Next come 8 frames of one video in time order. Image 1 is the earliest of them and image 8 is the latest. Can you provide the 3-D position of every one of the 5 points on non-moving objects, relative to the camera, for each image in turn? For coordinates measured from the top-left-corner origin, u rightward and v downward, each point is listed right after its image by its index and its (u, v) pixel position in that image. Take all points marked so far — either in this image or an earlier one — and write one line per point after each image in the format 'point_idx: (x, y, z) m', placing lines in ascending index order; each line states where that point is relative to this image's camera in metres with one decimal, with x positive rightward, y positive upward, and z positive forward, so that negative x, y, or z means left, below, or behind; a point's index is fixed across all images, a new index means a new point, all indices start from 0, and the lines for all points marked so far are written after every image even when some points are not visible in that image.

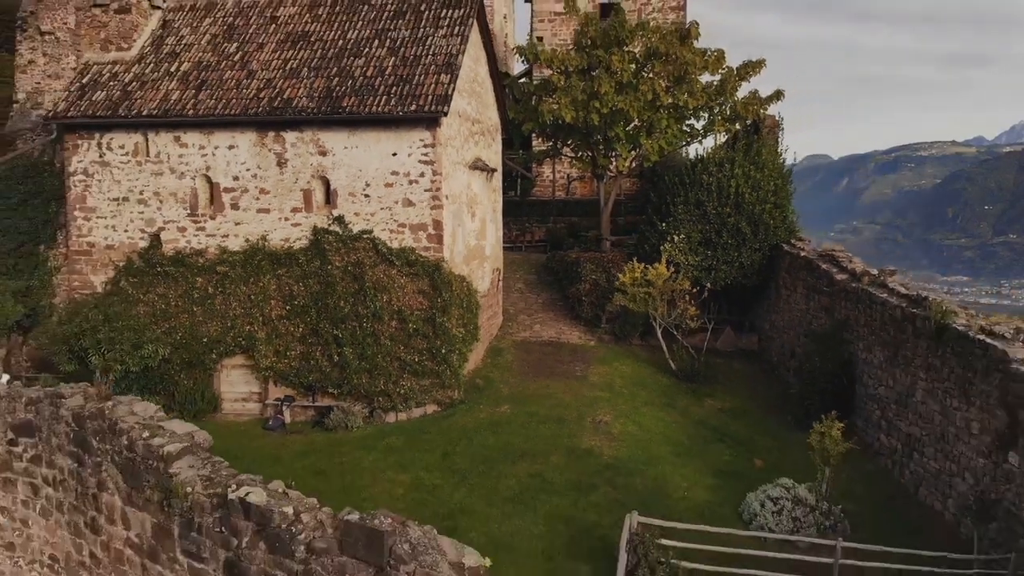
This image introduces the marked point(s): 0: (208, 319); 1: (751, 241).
0: (-2.5, -0.3, +5.3) m
1: (+2.3, +0.4, +6.1) m
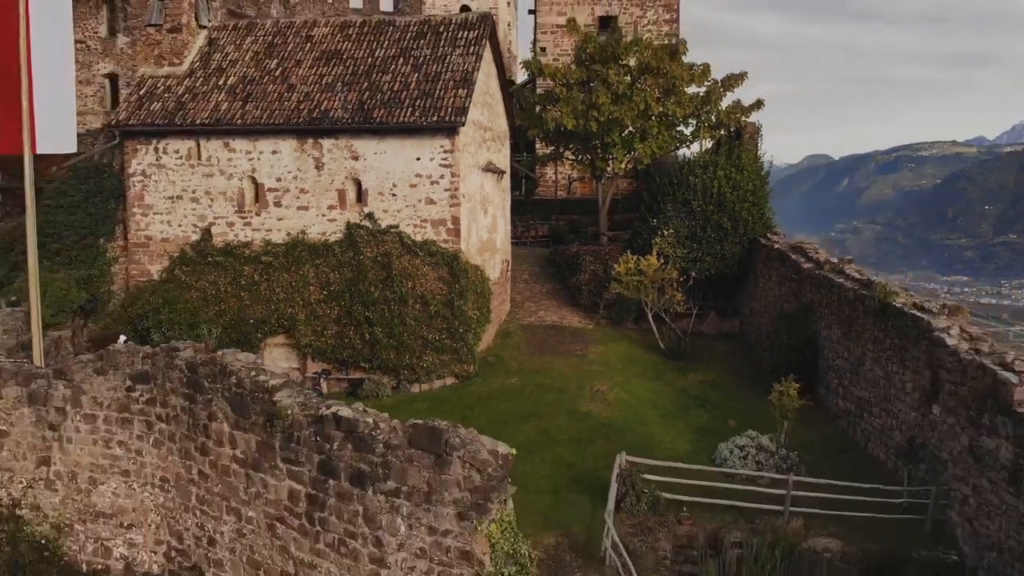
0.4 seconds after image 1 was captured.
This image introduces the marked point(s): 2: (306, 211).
0: (-2.4, -0.1, +6.0) m
1: (+2.3, +0.6, +6.8) m
2: (-1.9, +0.7, +6.1) m
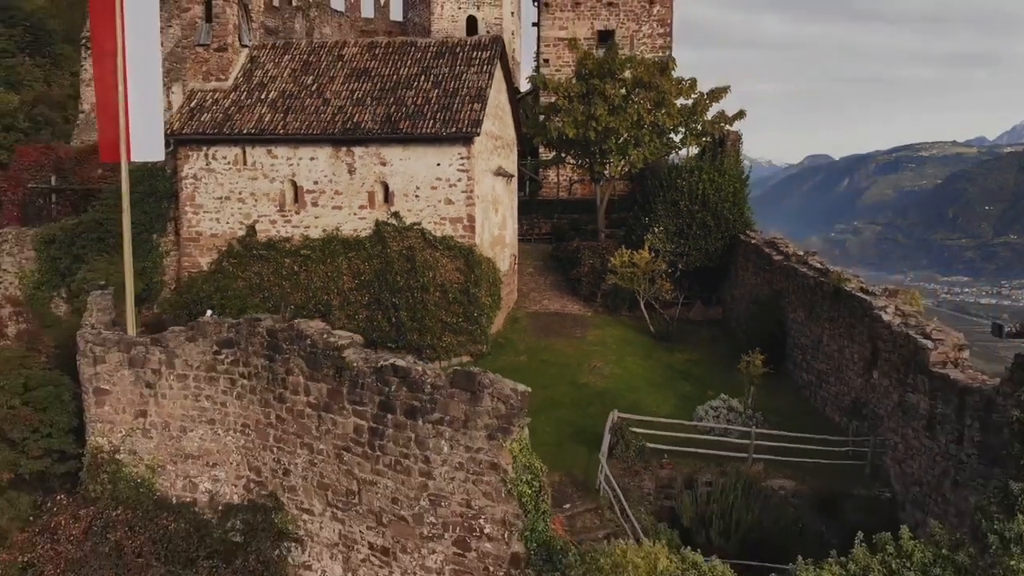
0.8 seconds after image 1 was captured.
0: (-2.3, 0.0, +6.9) m
1: (+2.4, +0.7, +7.7) m
2: (-1.8, +0.9, +7.0) m
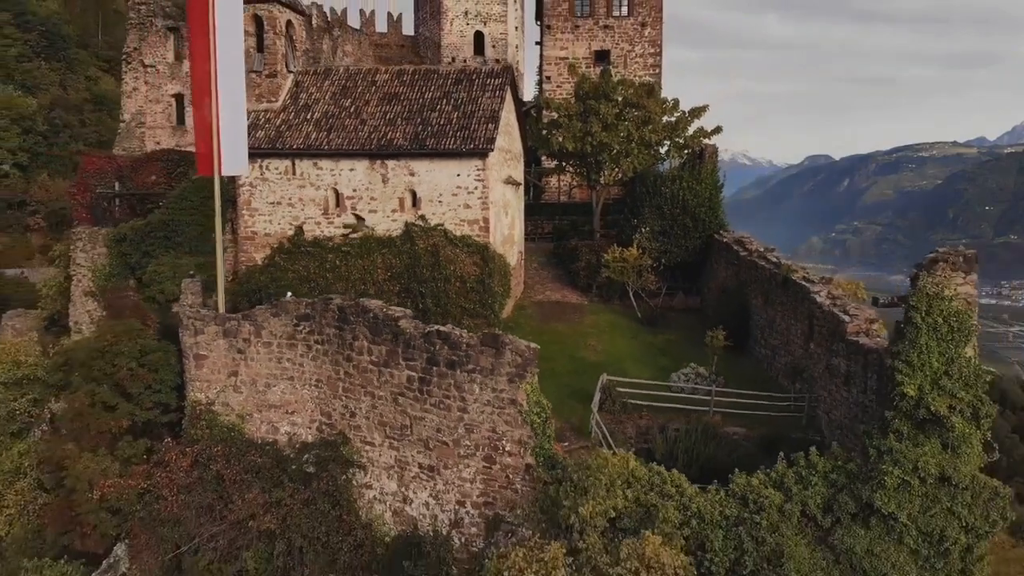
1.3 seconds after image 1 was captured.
0: (-2.2, +0.1, +8.1) m
1: (+2.5, +0.8, +8.9) m
2: (-1.7, +1.0, +8.2) m
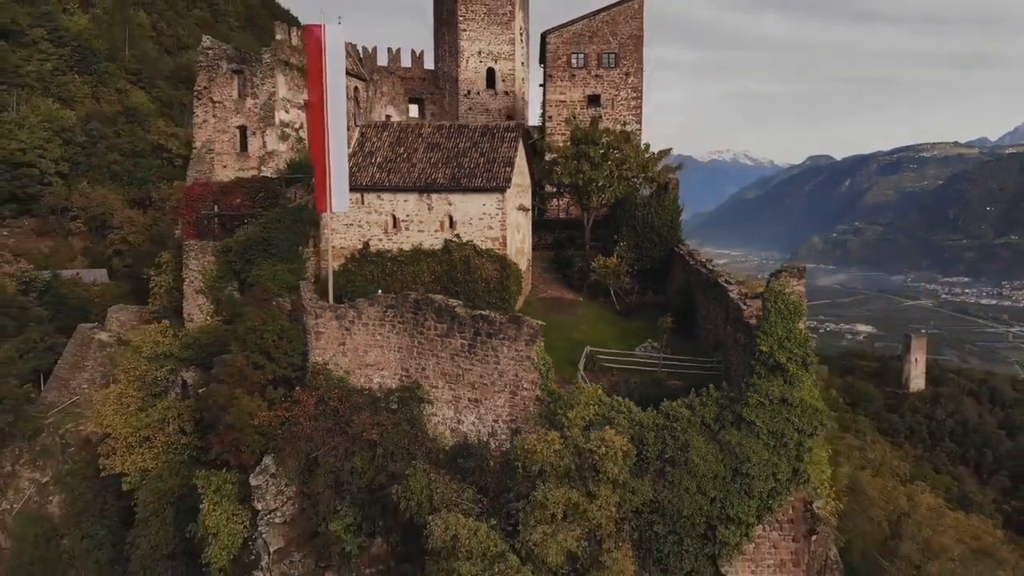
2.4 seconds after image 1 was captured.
0: (-2.0, +0.1, +11.0) m
1: (+2.7, +0.8, +11.8) m
2: (-1.5, +1.0, +11.1) m
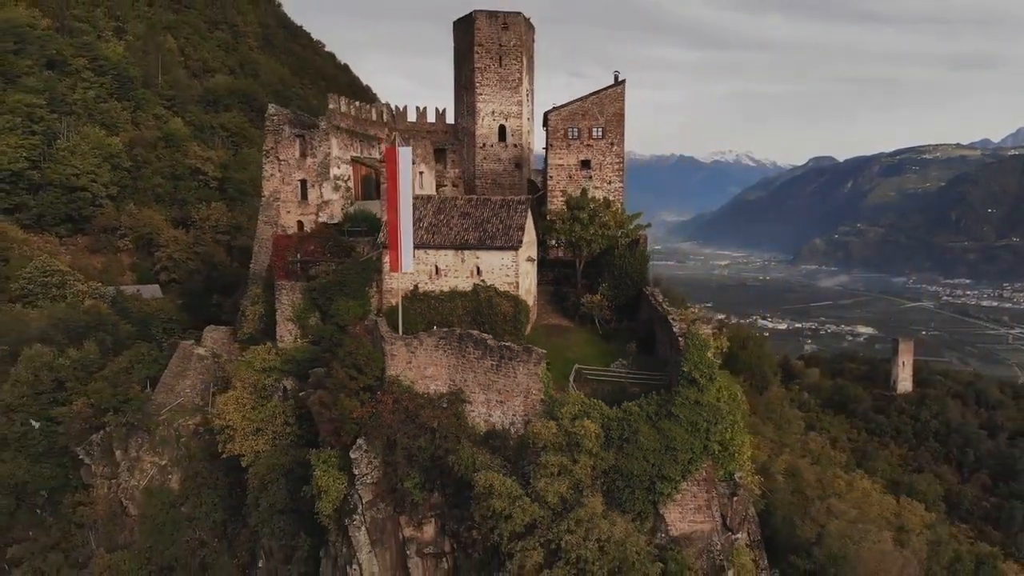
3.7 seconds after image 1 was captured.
0: (-1.8, -0.7, +15.1) m
1: (+3.0, 0.0, +15.9) m
2: (-1.3, +0.2, +15.2) m
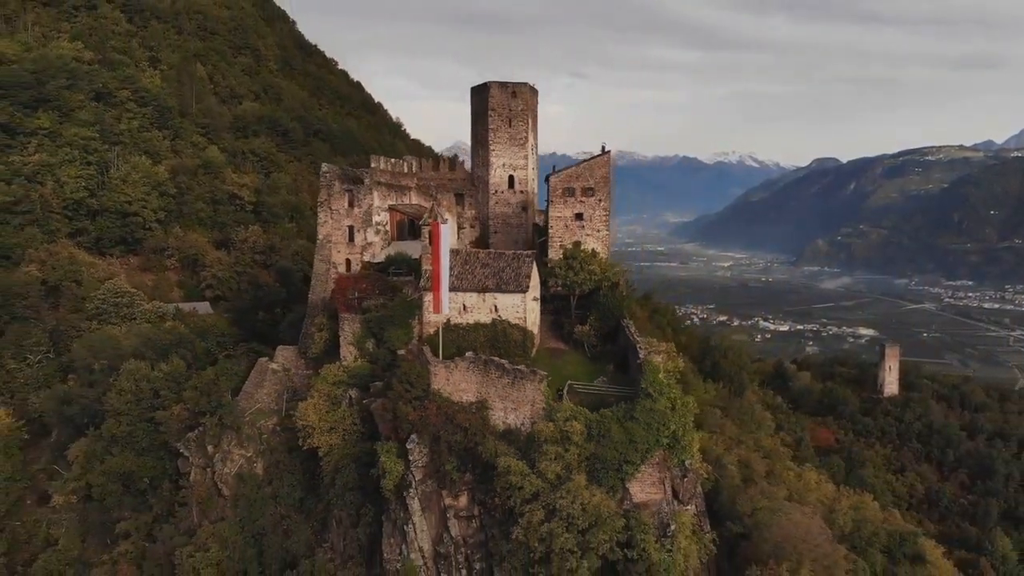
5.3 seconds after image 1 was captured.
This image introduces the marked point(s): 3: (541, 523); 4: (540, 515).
0: (-1.5, -1.7, +20.1) m
1: (+3.3, -1.1, +20.9) m
2: (-1.0, -0.9, +20.2) m
3: (+0.7, -5.7, +15.4) m
4: (+0.7, -5.5, +15.5) m
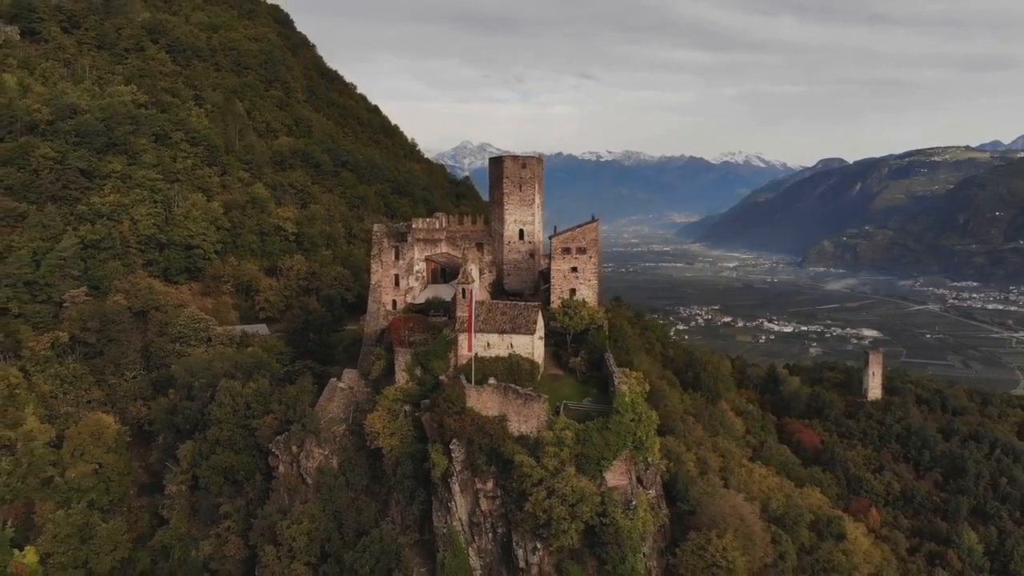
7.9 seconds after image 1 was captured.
0: (-1.0, -3.6, +27.6) m
1: (+3.8, -2.9, +28.3) m
2: (-0.5, -2.7, +27.7) m
3: (+1.1, -7.5, +22.9) m
4: (+1.1, -7.4, +23.0) m
